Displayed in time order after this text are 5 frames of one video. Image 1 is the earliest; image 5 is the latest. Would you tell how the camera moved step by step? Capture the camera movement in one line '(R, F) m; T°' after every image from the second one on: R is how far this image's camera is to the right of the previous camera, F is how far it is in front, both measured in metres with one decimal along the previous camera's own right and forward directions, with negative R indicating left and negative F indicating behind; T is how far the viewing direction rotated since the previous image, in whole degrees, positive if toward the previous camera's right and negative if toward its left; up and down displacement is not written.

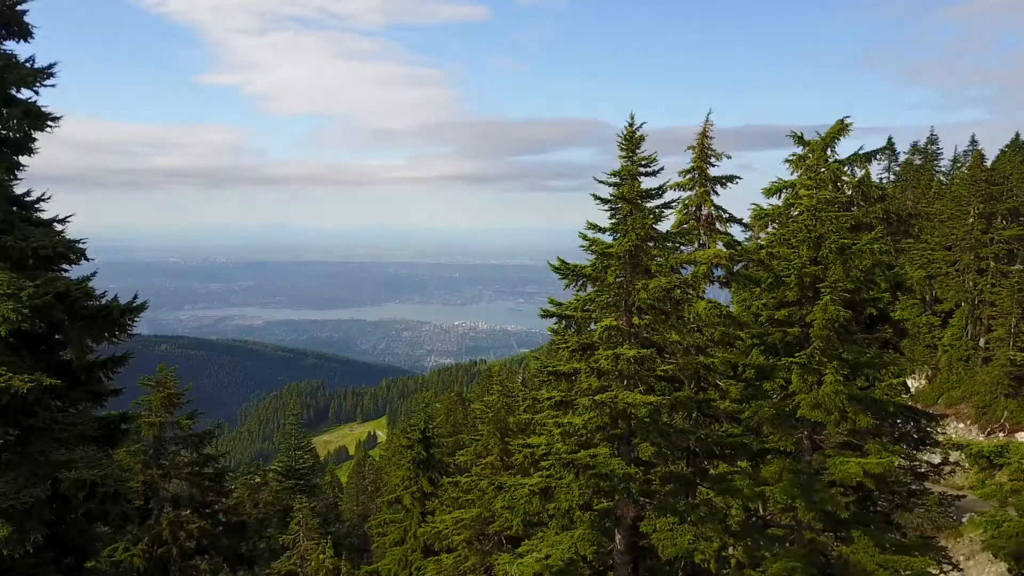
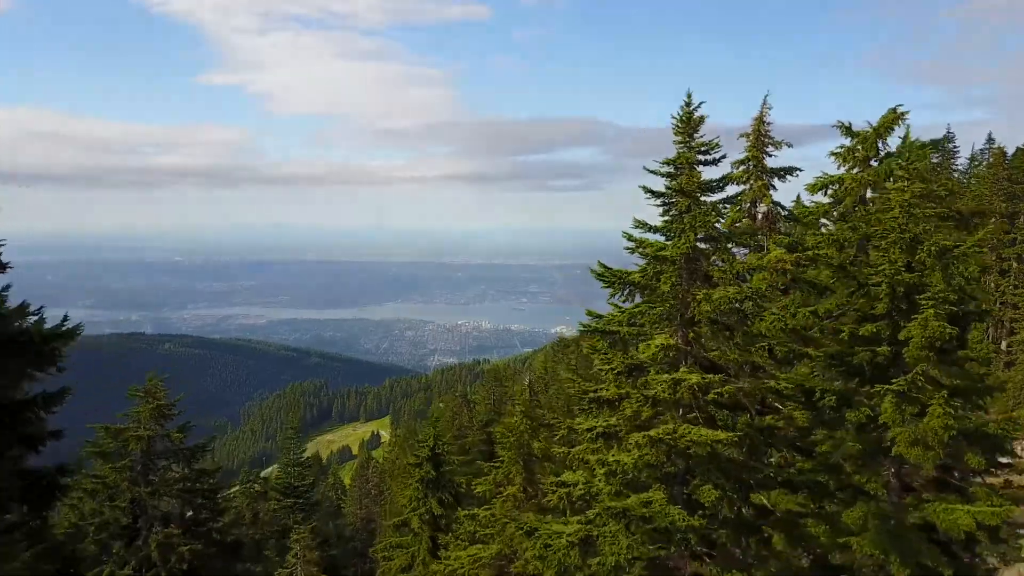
(-0.3, +1.0) m; 0°
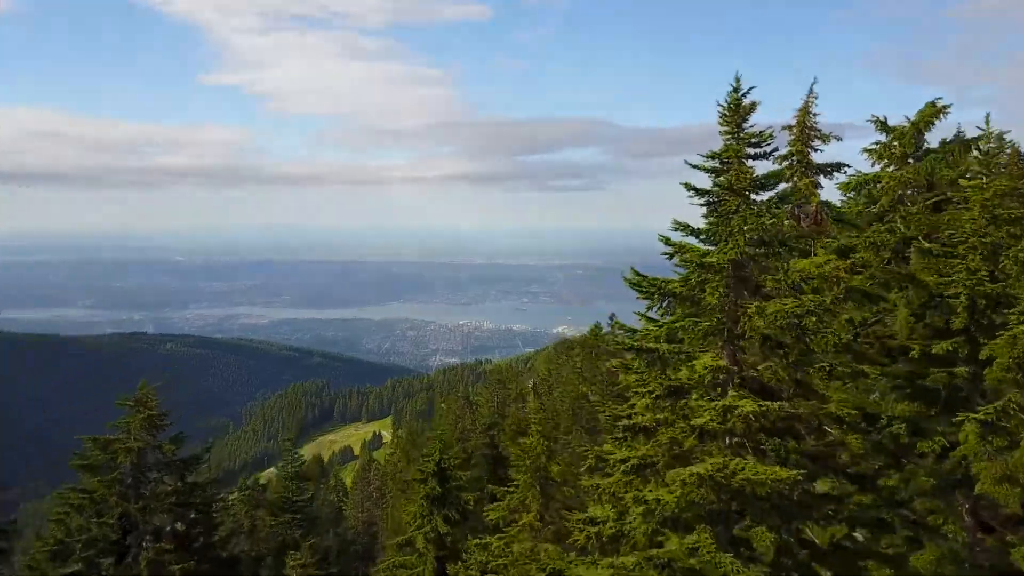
(-0.2, +0.7) m; 0°
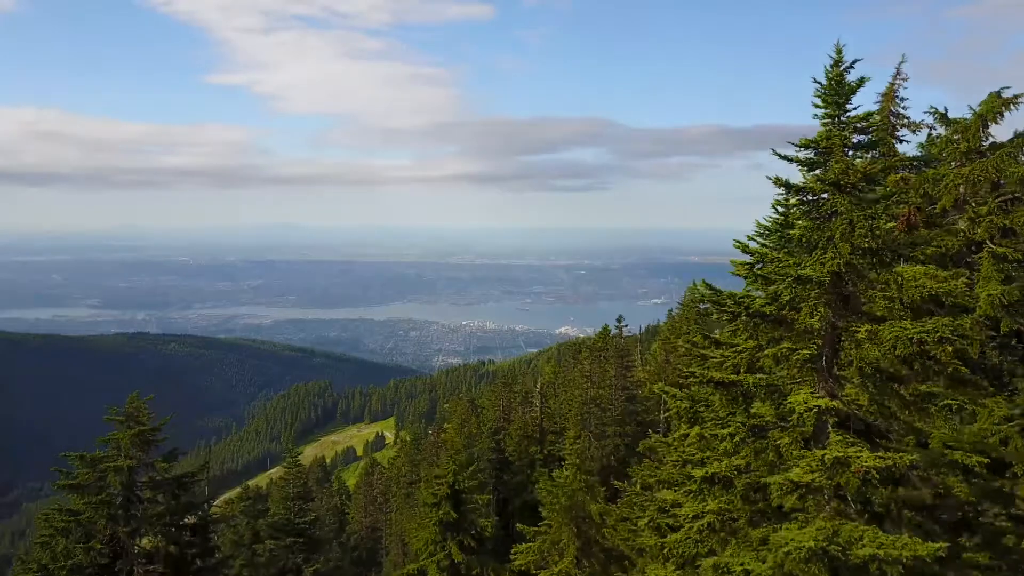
(-0.3, +0.9) m; 0°
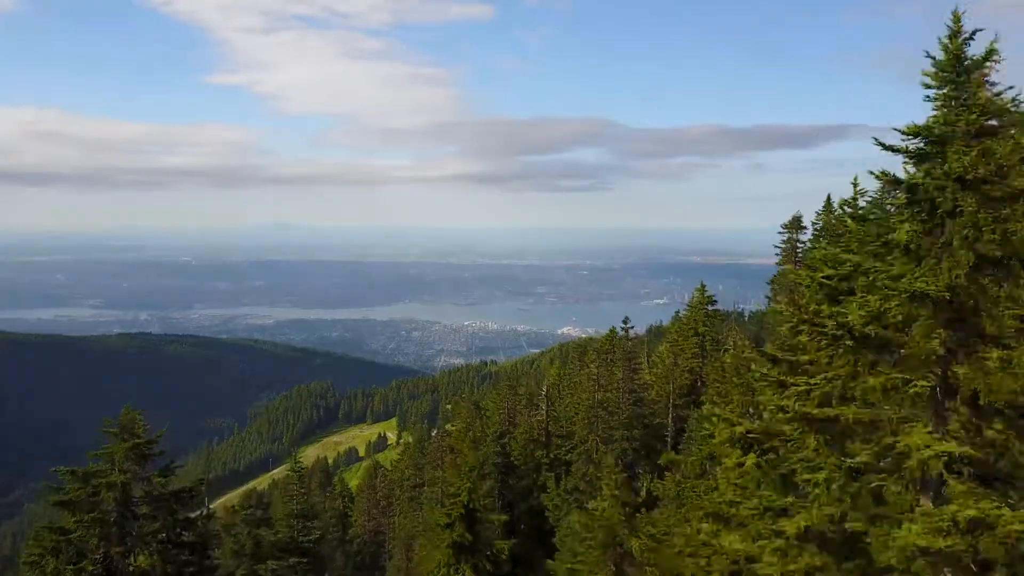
(-0.2, +0.6) m; 0°
